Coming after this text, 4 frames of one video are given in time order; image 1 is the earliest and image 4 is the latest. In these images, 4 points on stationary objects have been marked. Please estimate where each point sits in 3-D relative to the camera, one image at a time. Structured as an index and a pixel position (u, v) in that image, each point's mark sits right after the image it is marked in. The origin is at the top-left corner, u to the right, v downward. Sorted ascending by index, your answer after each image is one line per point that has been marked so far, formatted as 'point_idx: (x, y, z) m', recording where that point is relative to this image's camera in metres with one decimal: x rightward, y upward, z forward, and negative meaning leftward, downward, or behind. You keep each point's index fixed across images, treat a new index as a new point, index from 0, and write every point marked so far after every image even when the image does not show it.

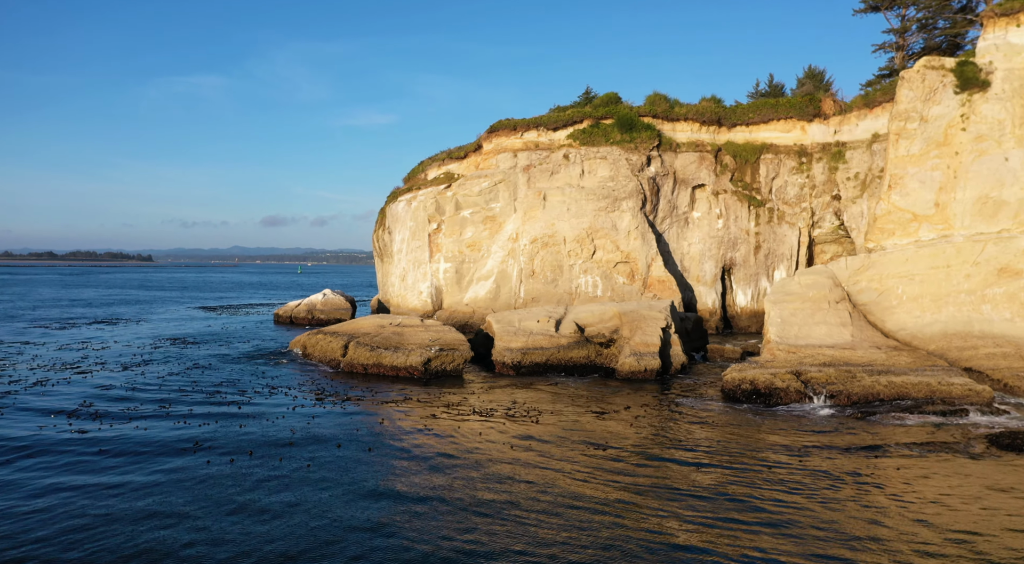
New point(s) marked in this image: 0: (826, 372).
0: (+7.6, -2.2, +17.3) m
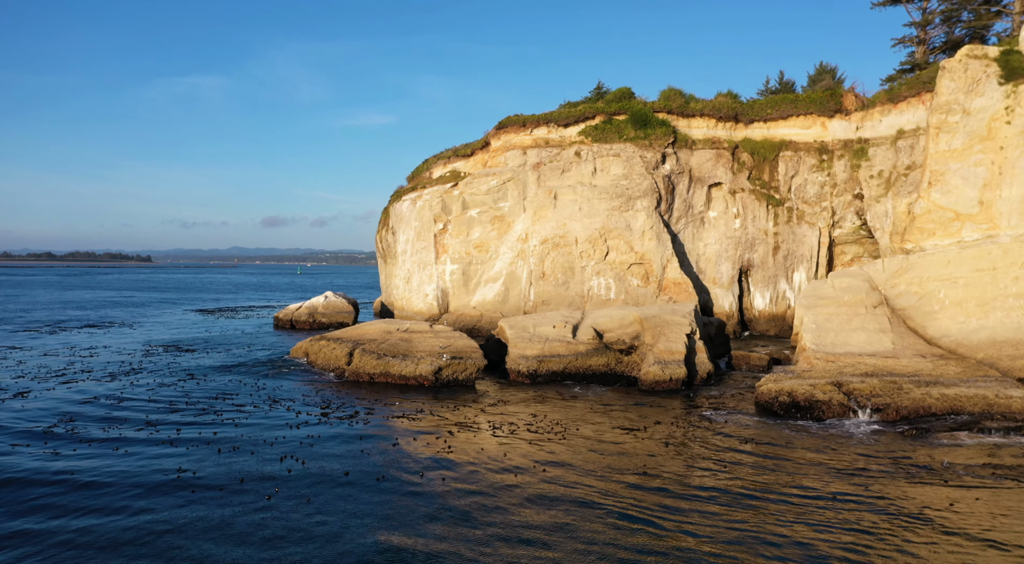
0: (+8.0, -2.3, +16.0) m
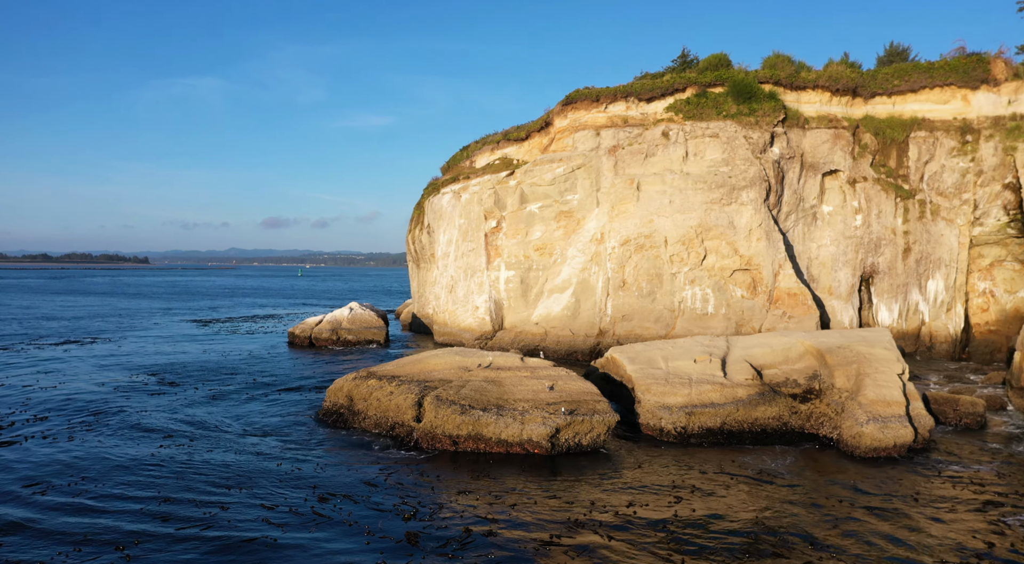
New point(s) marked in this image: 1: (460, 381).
0: (+10.7, -2.6, +9.9) m
1: (-1.1, -2.0, +14.8) m
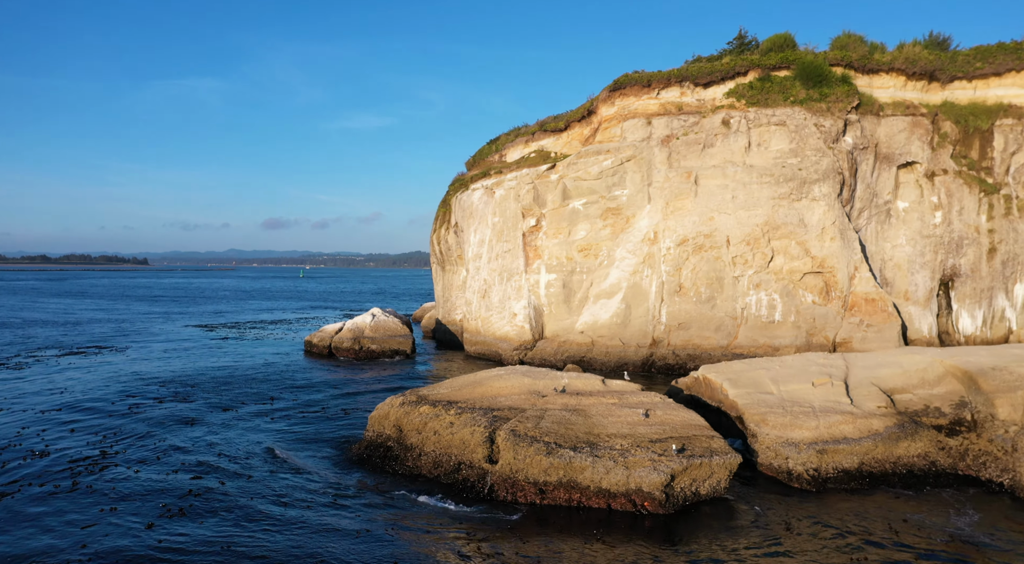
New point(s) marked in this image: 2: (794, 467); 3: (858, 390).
0: (+12.2, -2.7, +7.3) m
1: (+0.4, -2.2, +12.2) m
2: (+4.5, -3.0, +11.7) m
3: (+6.2, -1.9, +12.7) m
